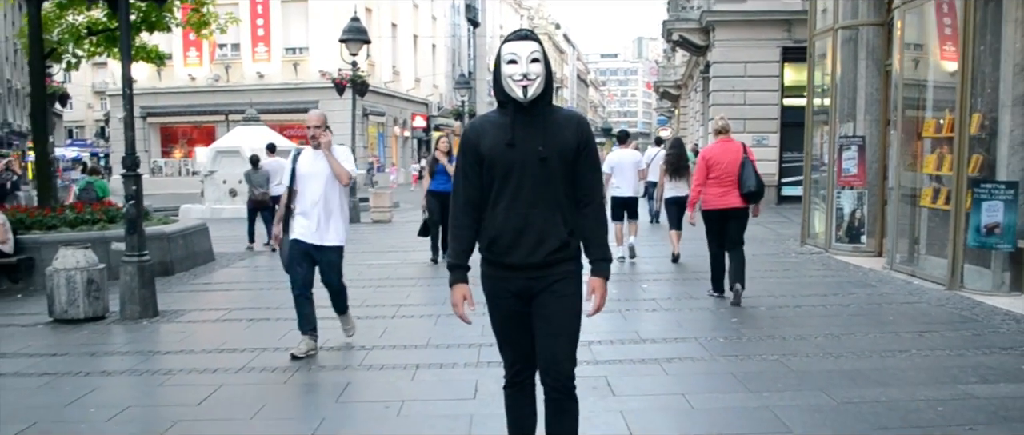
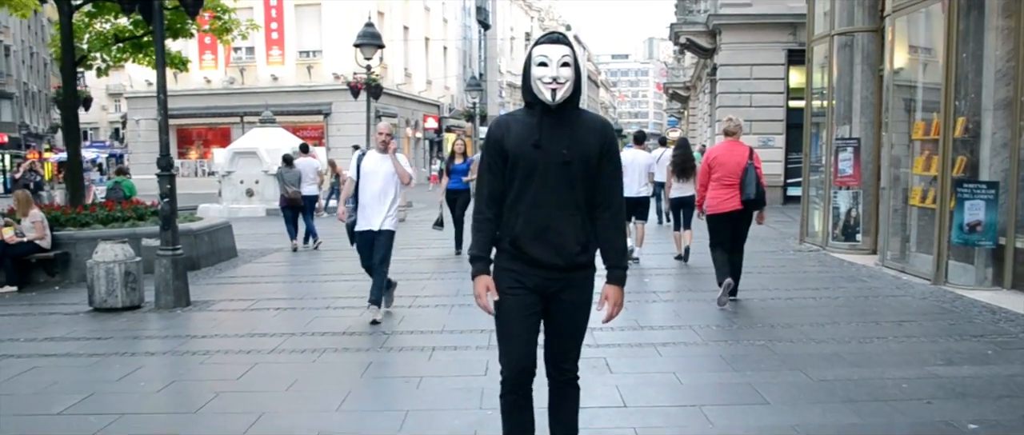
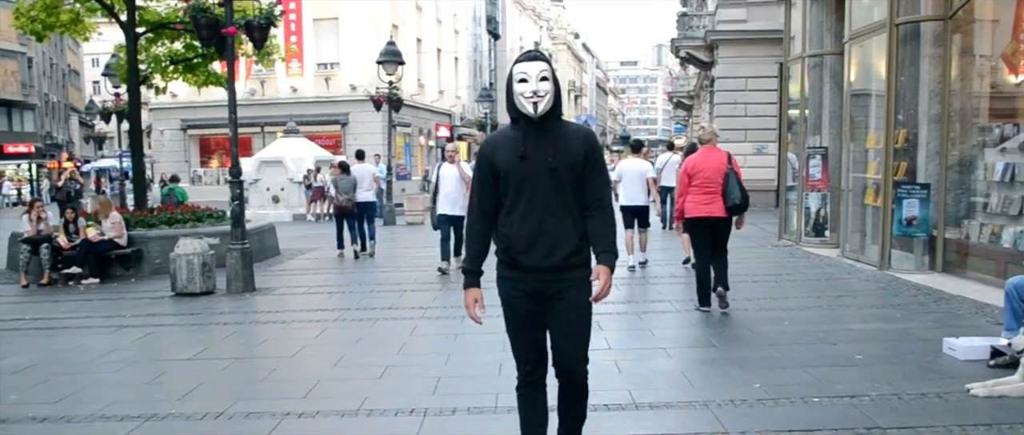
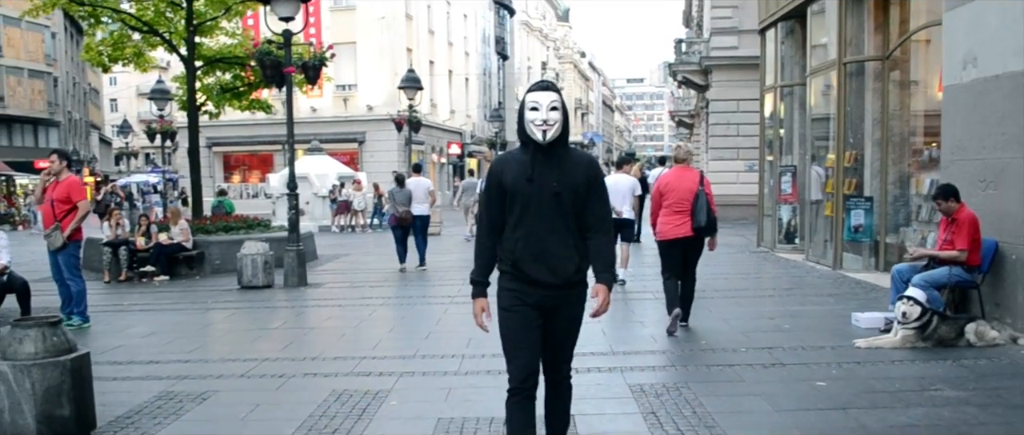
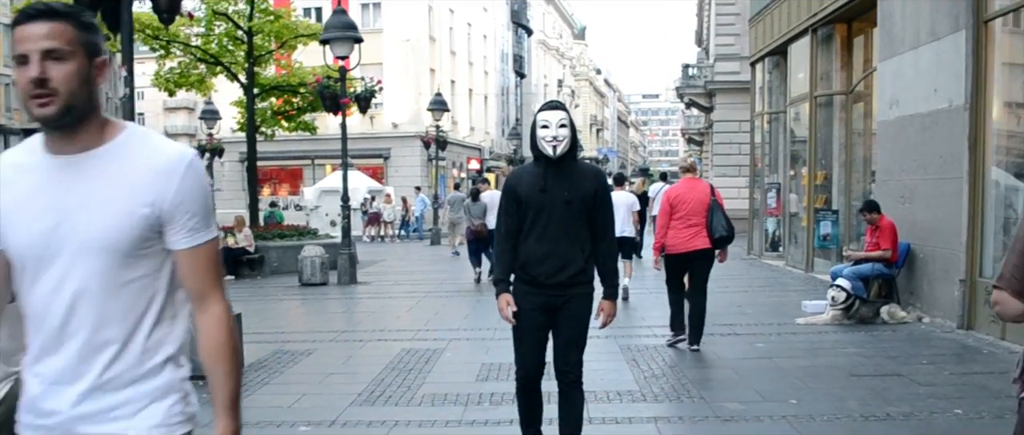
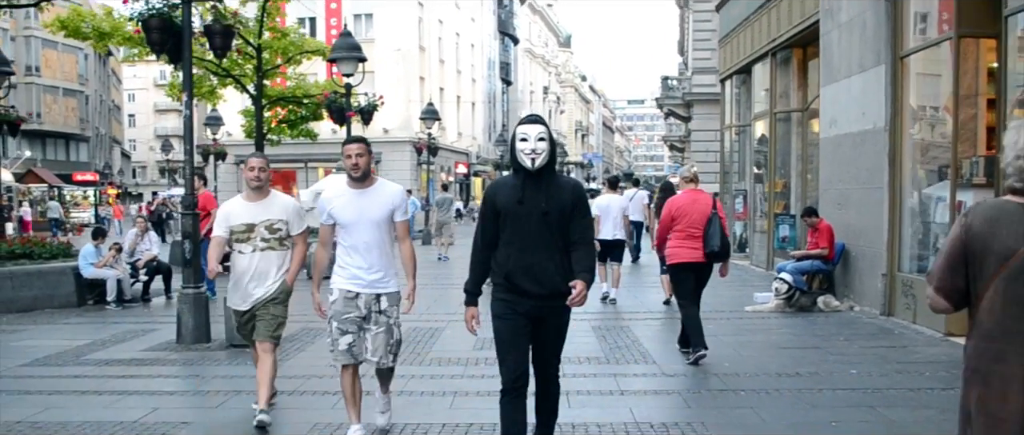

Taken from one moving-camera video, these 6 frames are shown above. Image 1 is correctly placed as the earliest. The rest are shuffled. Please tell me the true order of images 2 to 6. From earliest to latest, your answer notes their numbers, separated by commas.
2, 3, 4, 5, 6
